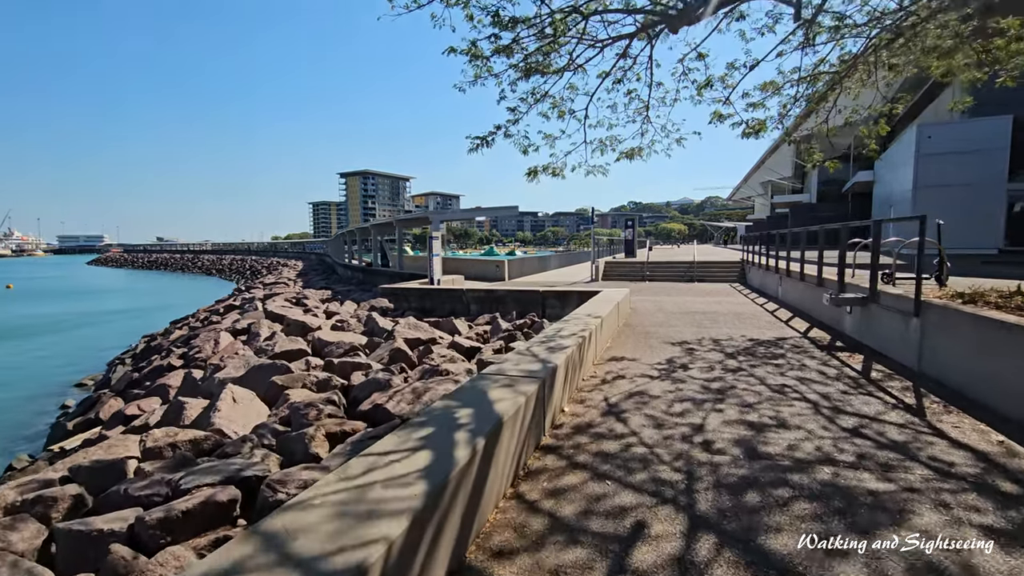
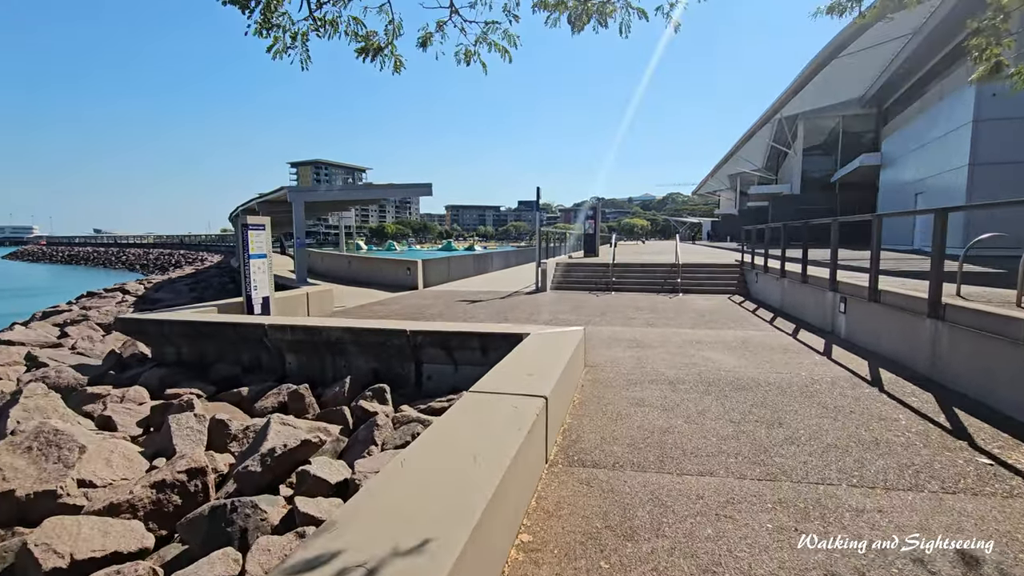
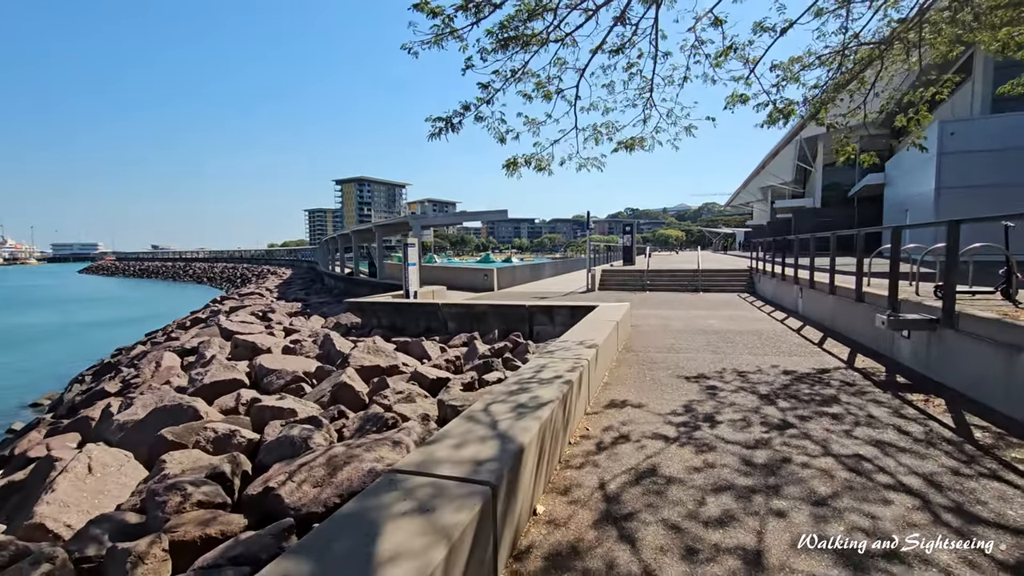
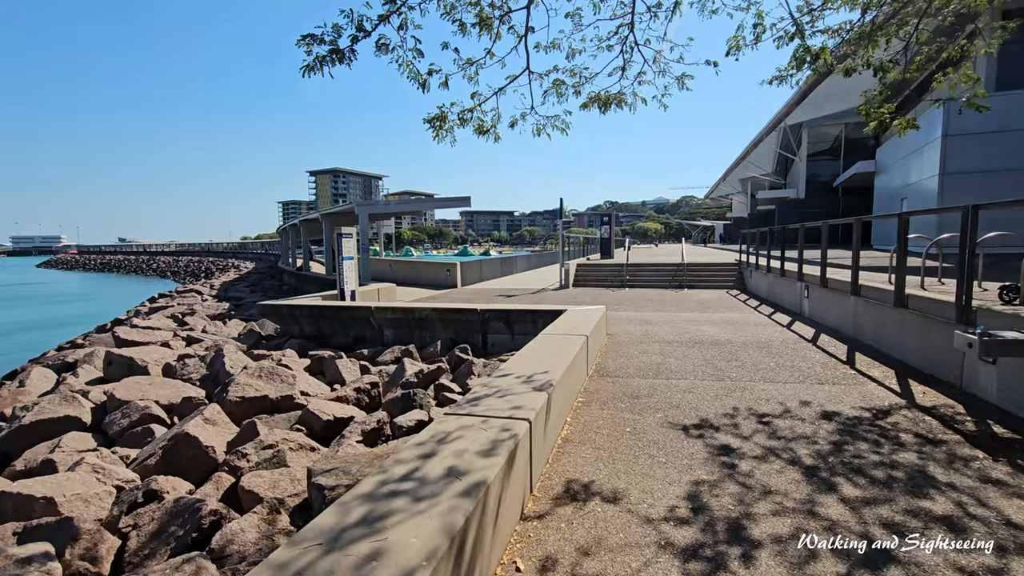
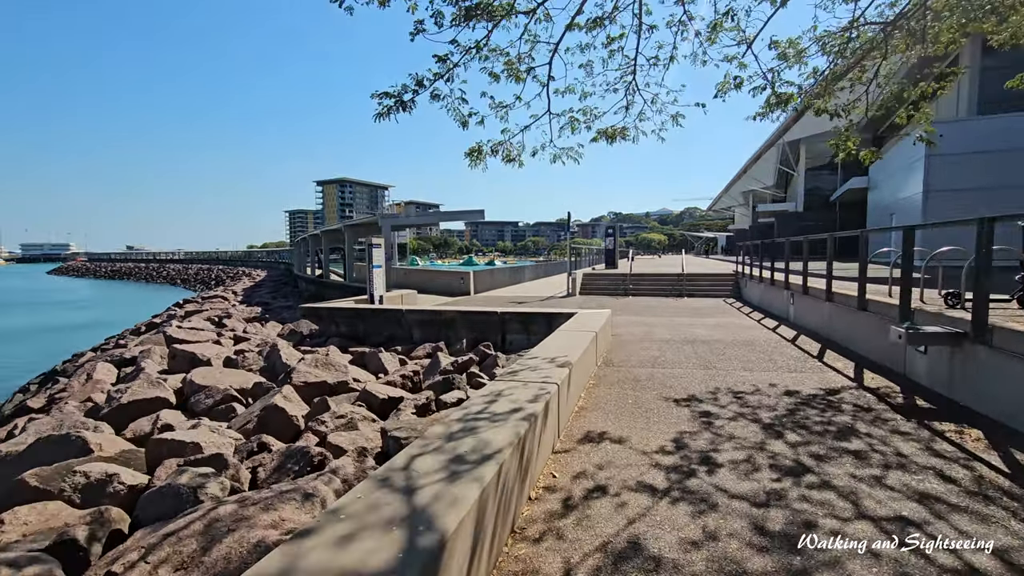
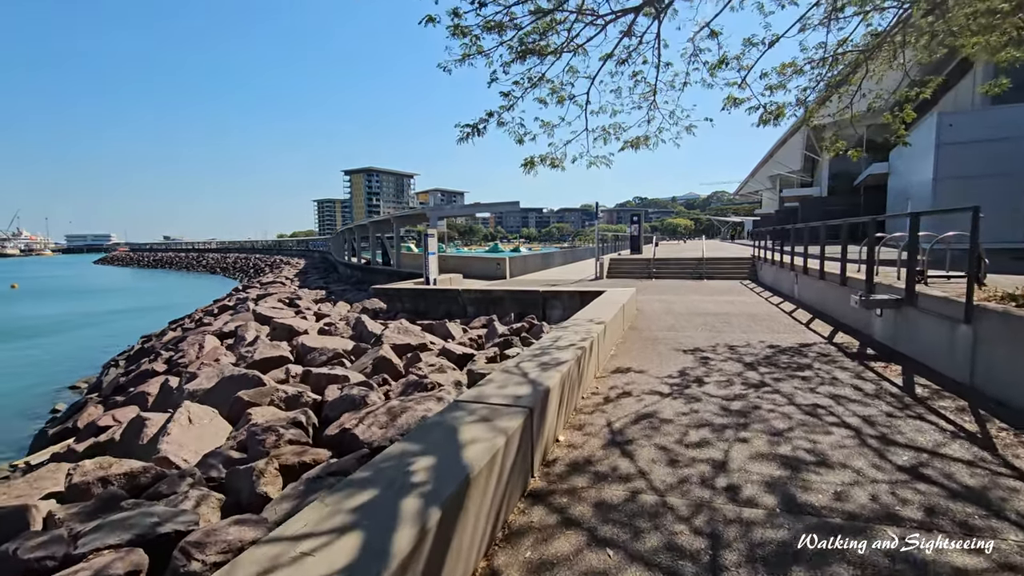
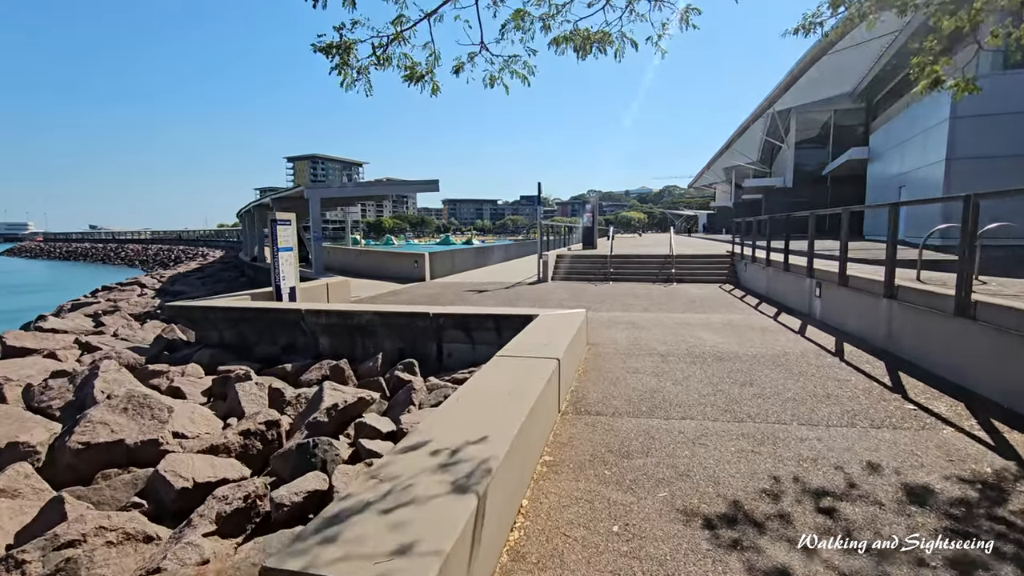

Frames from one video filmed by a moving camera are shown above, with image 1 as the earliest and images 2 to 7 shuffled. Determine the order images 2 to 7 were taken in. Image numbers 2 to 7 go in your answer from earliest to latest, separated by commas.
6, 3, 5, 4, 7, 2
